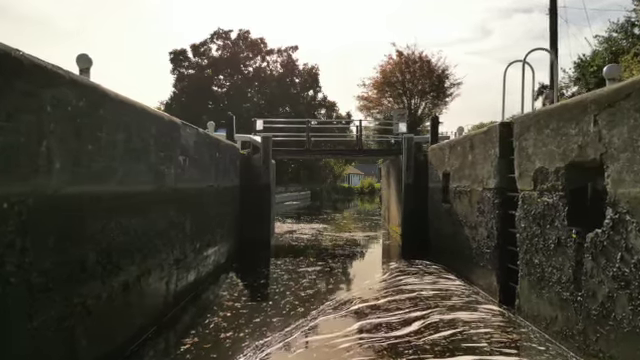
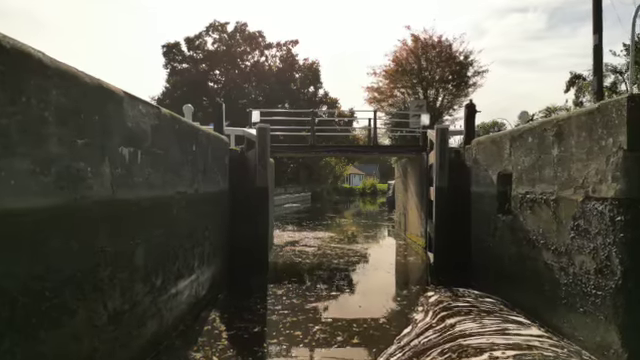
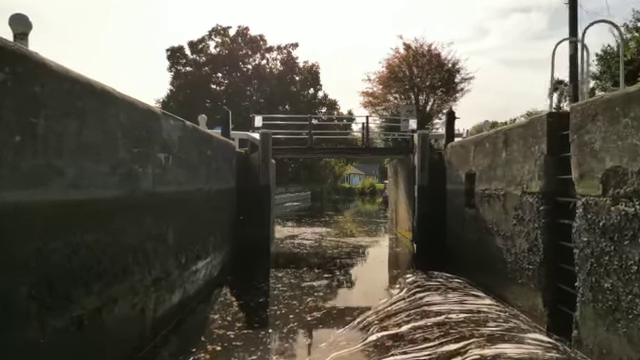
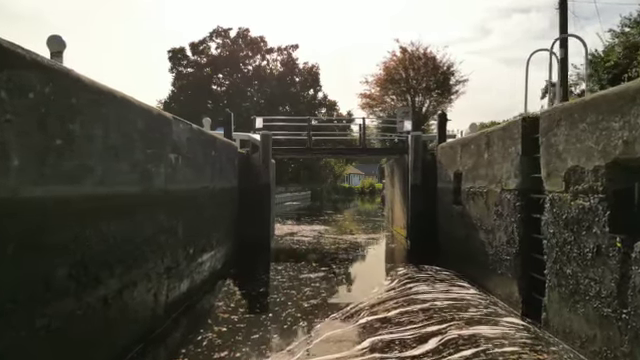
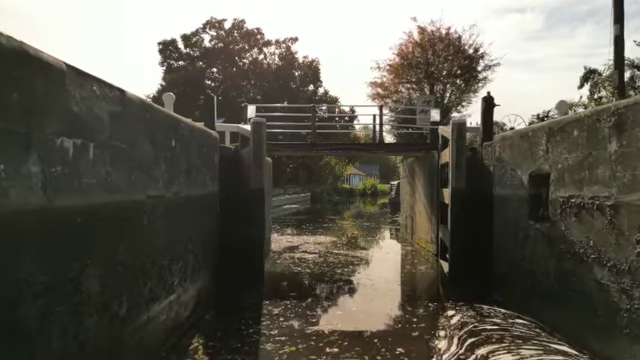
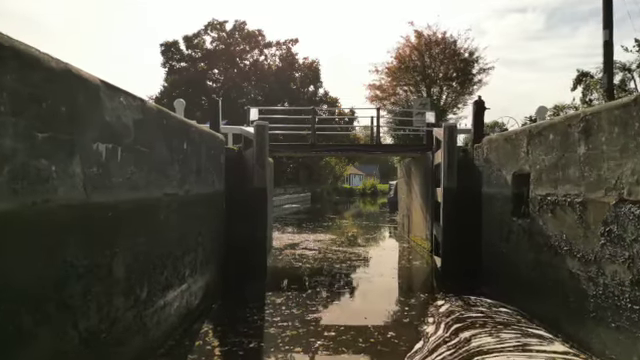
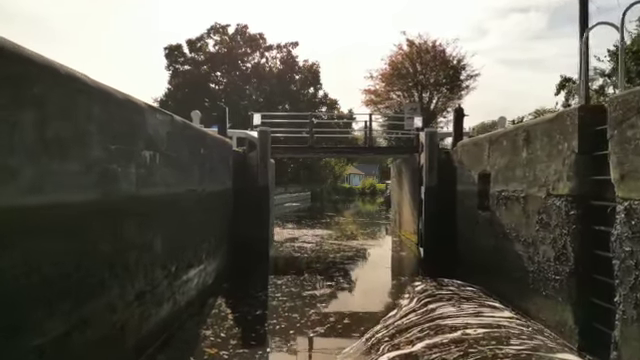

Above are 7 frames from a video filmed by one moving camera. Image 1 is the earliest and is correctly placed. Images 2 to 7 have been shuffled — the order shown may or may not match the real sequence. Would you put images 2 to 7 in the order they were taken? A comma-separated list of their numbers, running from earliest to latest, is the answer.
4, 3, 7, 2, 6, 5
